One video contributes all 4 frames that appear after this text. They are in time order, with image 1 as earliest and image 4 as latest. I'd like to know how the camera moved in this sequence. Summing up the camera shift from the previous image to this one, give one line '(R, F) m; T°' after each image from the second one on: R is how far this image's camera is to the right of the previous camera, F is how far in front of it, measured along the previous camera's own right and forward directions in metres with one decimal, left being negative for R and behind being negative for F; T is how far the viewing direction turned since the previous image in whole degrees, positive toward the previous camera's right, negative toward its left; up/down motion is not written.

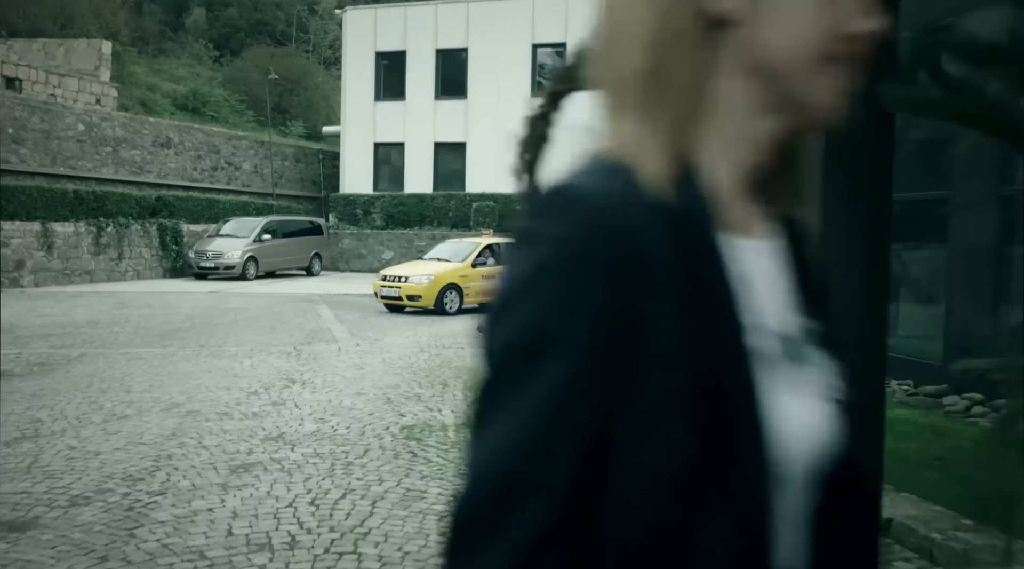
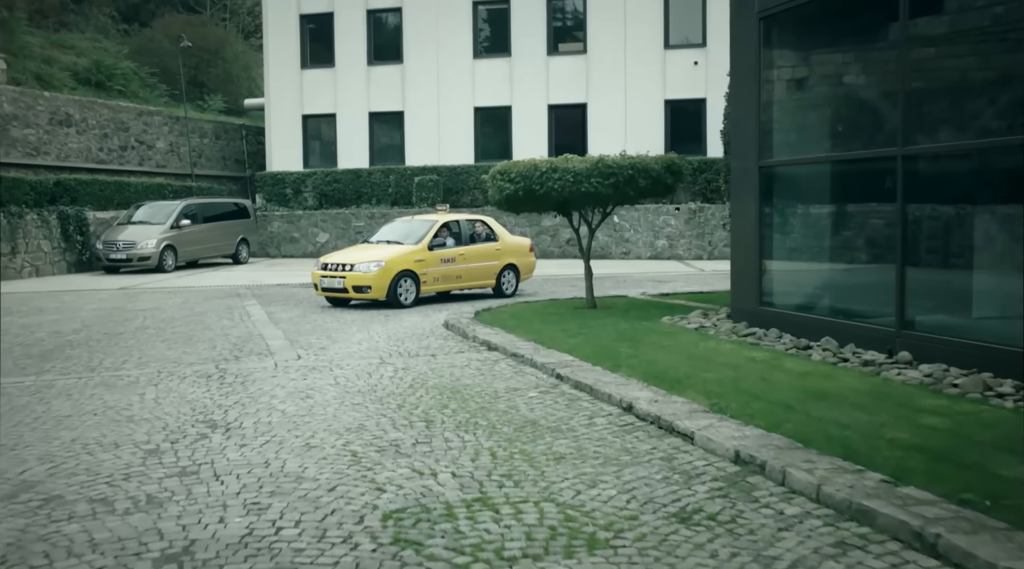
(-0.5, +2.6) m; +4°
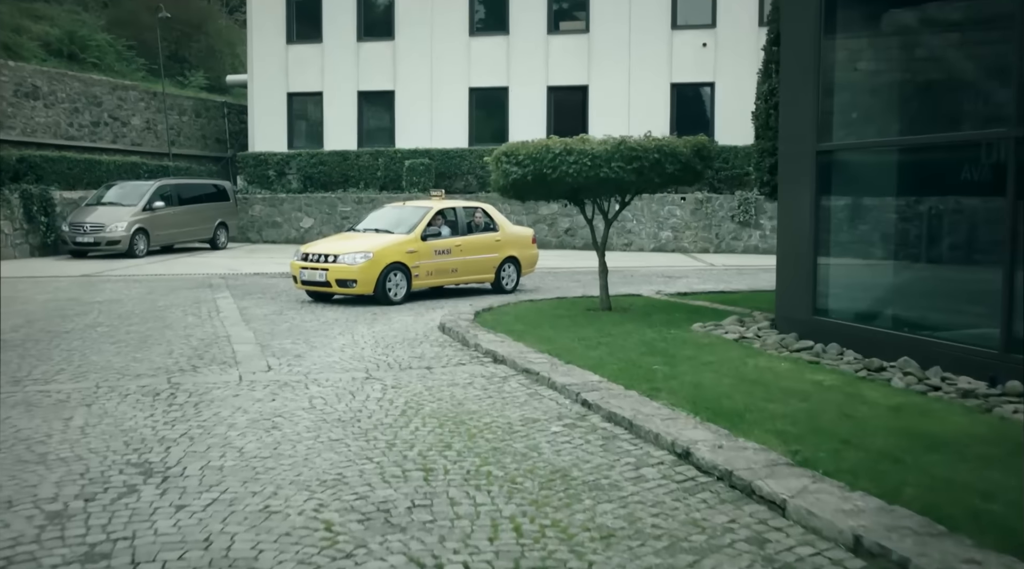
(-0.2, +1.5) m; +1°
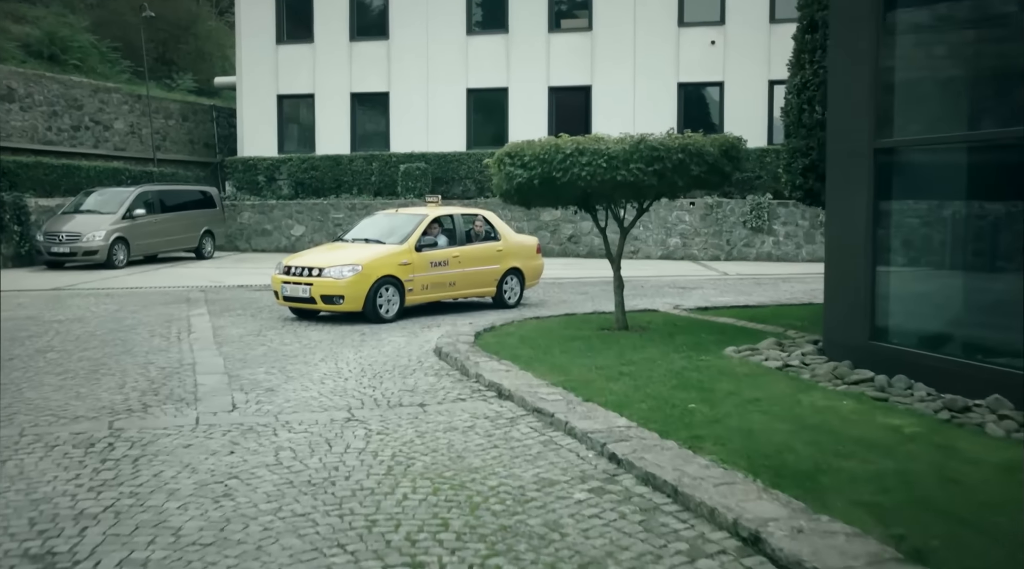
(-0.1, +1.2) m; 0°
